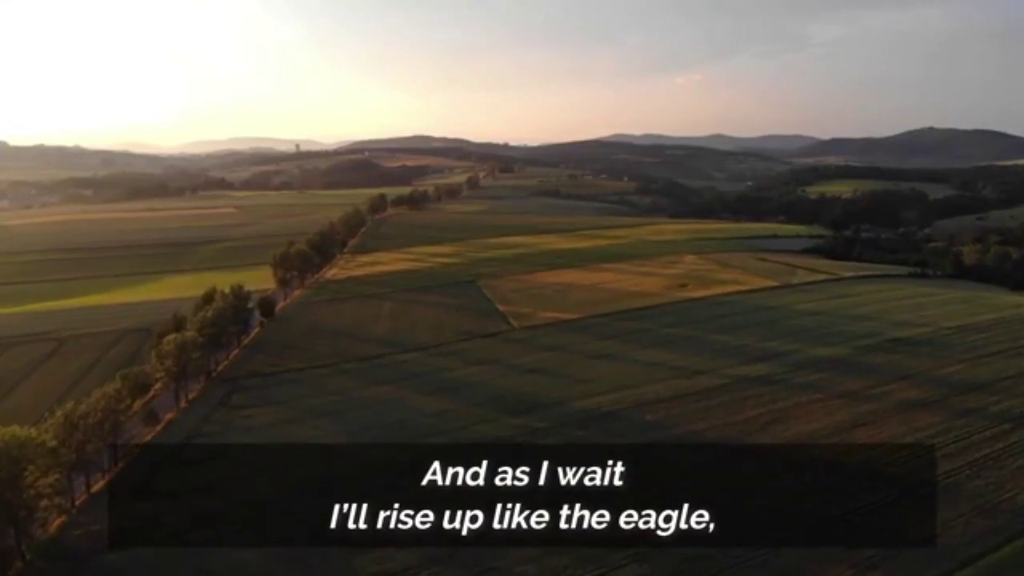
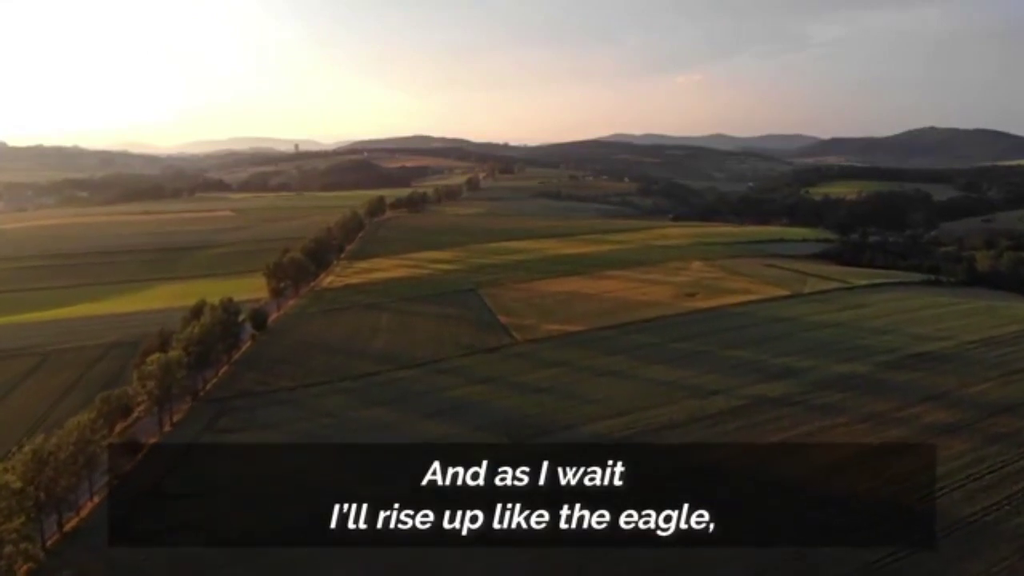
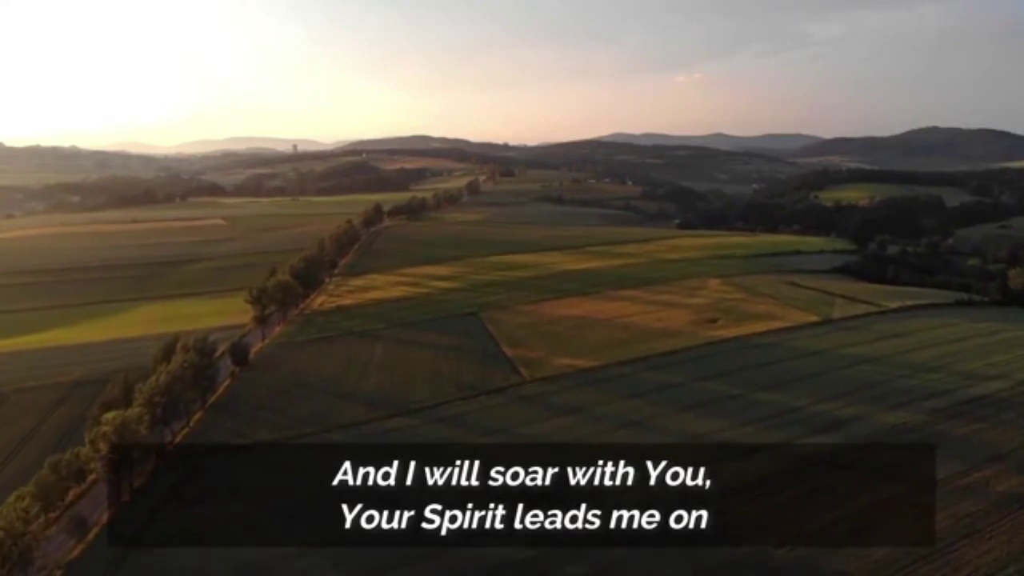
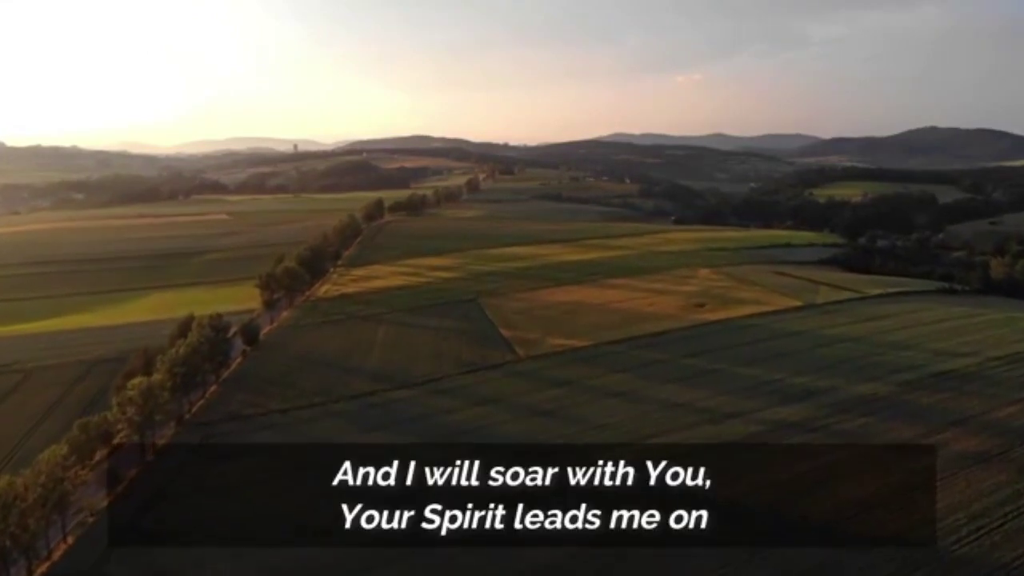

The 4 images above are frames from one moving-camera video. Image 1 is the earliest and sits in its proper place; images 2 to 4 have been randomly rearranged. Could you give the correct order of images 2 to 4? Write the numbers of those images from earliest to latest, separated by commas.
2, 4, 3
